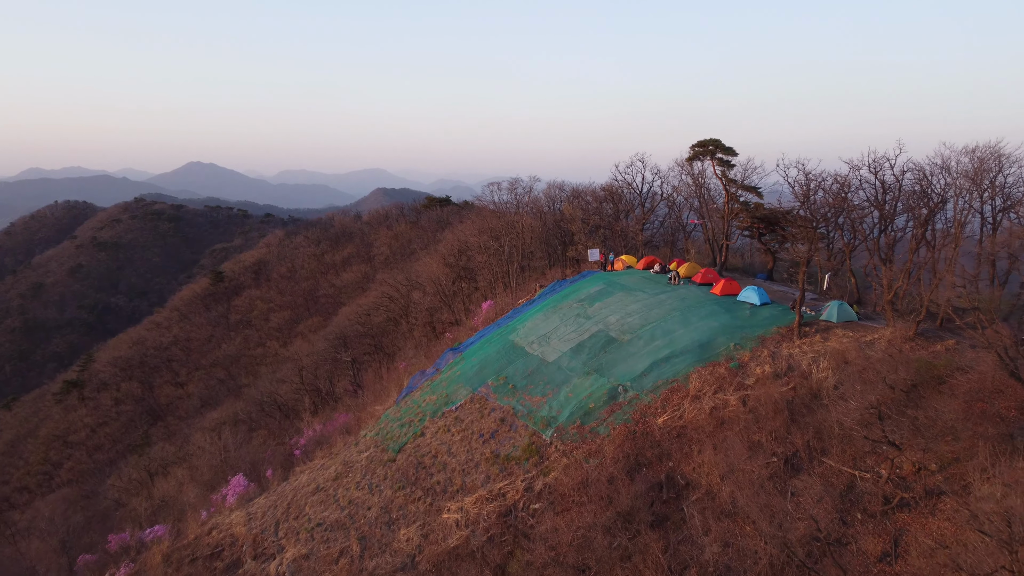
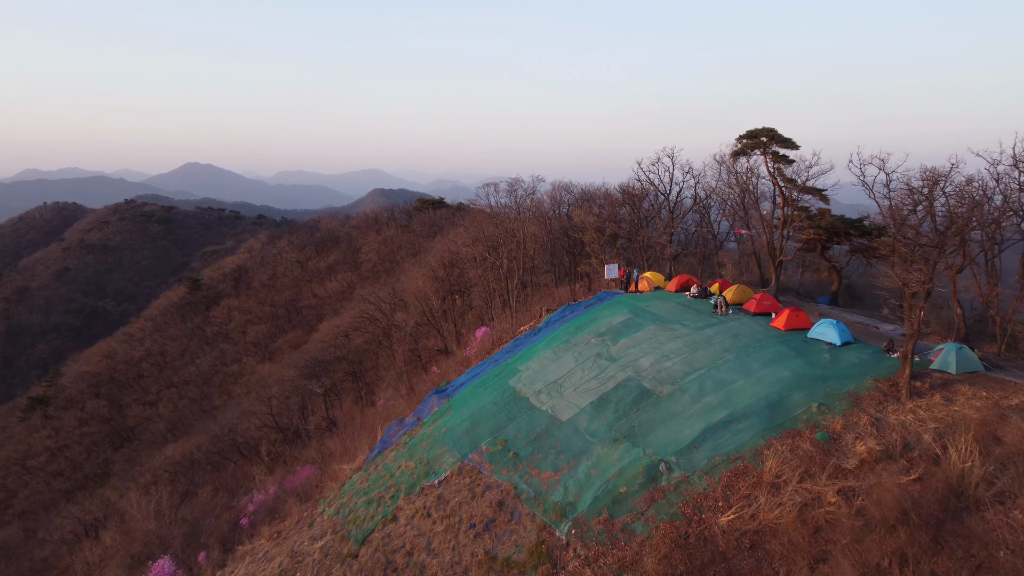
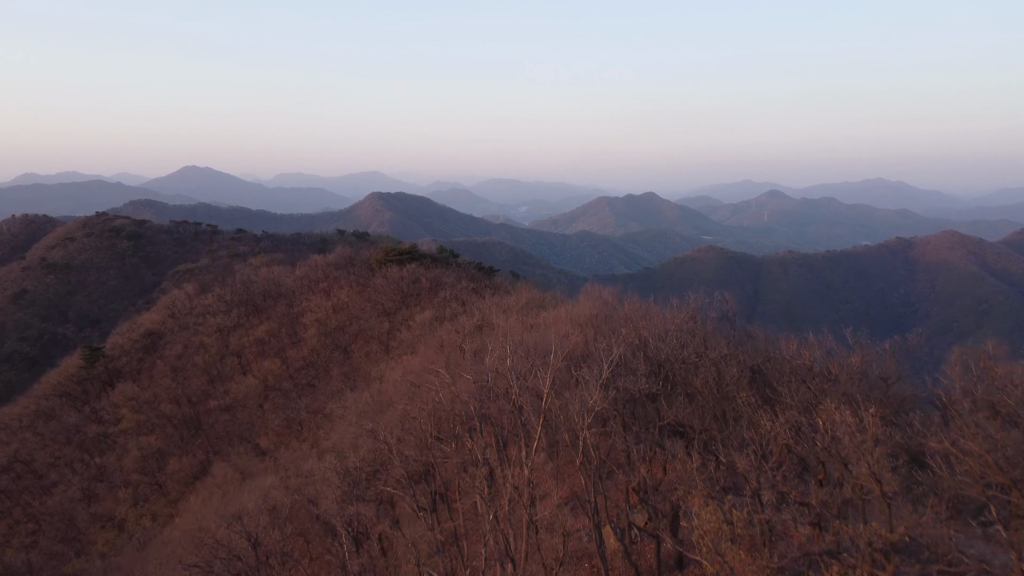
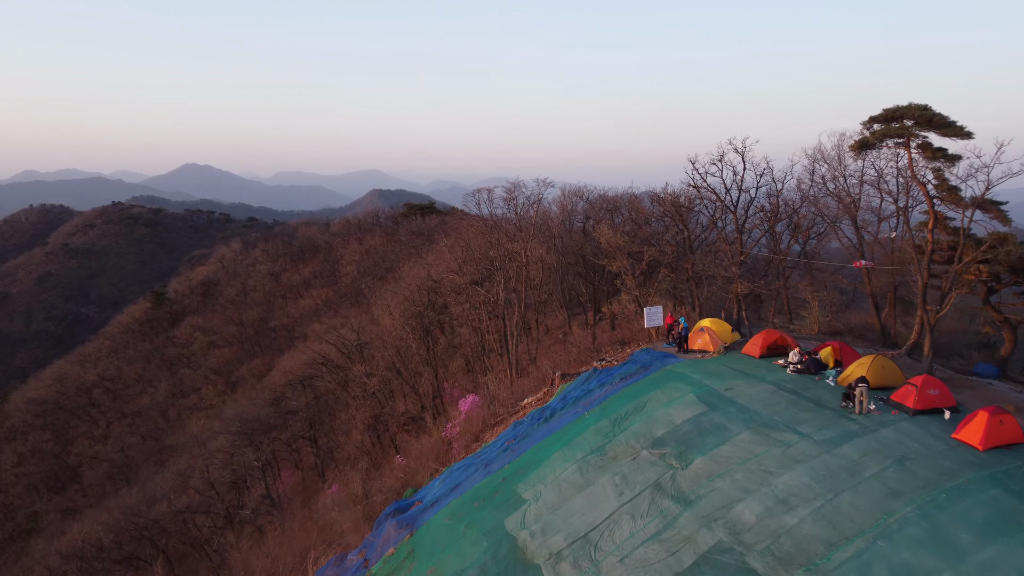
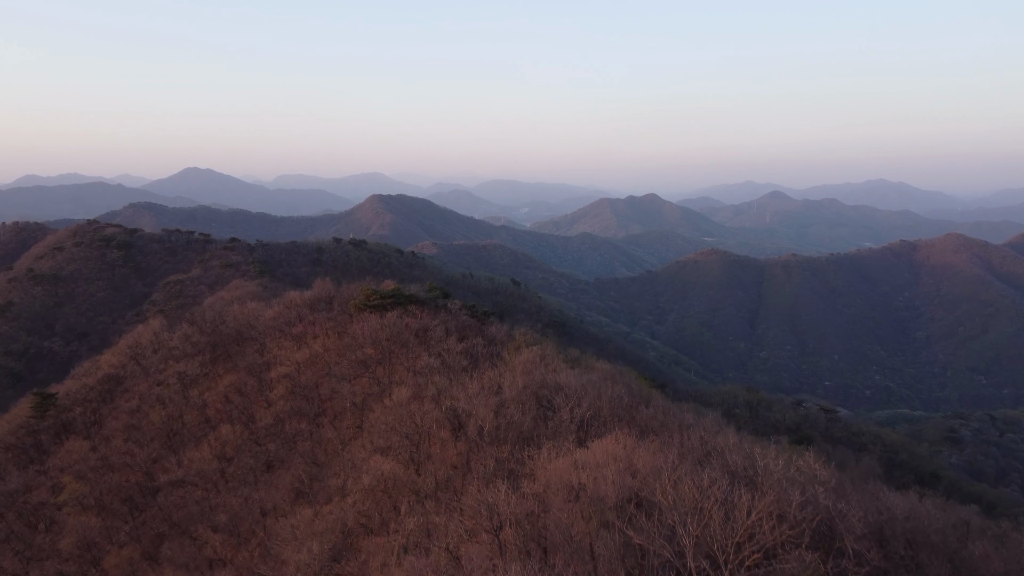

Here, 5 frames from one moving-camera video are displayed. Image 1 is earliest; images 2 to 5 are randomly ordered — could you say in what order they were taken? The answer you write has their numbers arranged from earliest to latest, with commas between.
2, 4, 3, 5
